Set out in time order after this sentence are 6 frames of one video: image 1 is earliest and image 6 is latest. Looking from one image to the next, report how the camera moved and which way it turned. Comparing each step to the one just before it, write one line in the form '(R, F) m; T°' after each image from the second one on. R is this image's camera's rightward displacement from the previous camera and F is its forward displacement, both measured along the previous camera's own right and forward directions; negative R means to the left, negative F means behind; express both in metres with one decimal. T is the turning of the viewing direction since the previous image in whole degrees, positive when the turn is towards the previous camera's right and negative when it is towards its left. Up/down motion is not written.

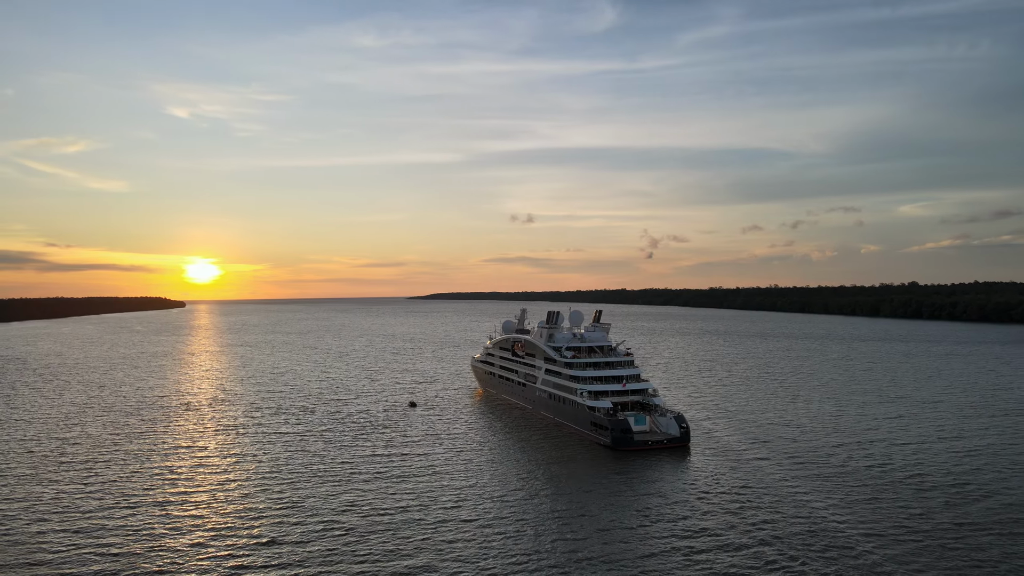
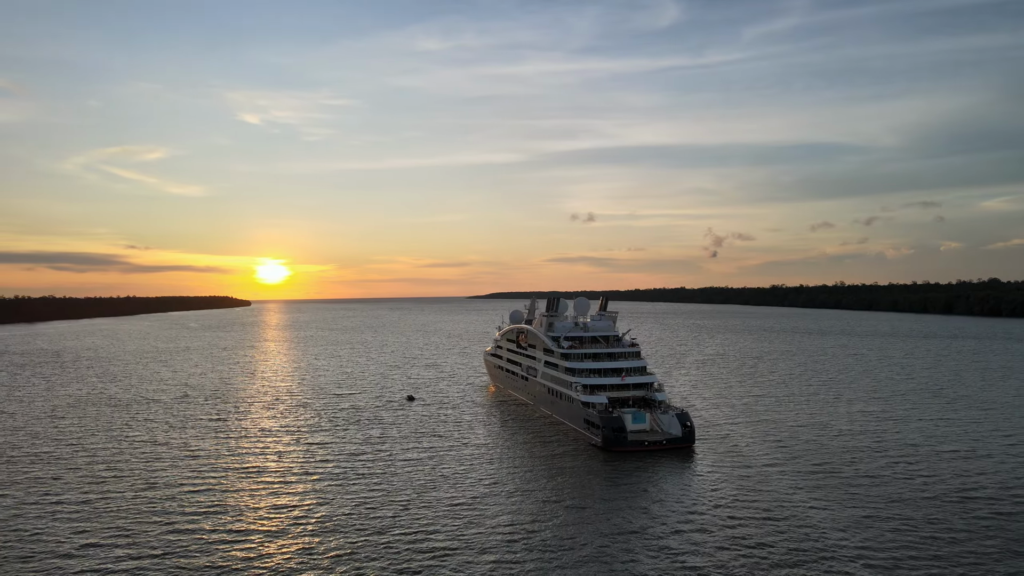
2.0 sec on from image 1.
(+5.9, +6.0) m; -5°
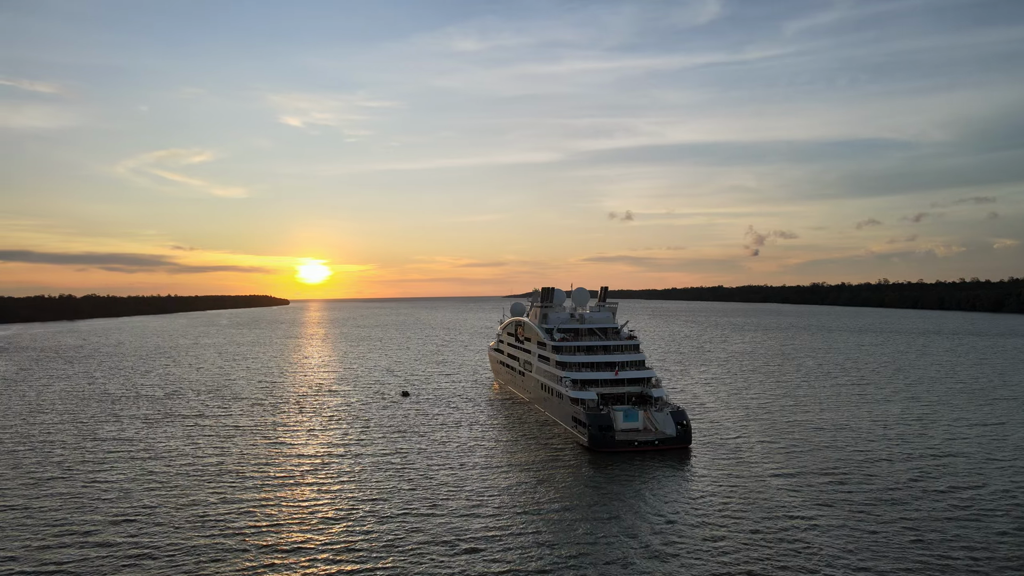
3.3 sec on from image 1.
(+4.0, +3.8) m; -3°
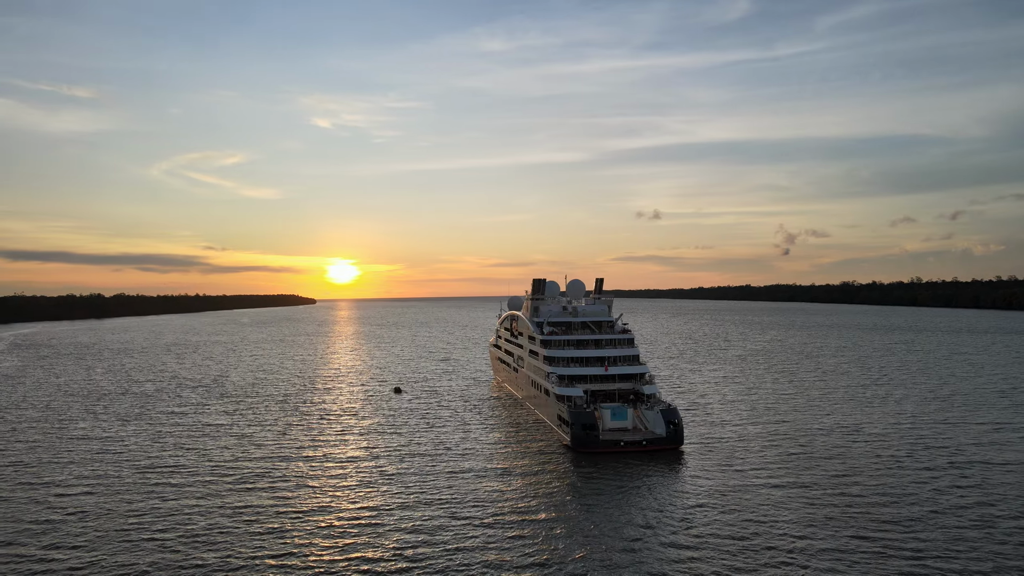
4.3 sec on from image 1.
(+3.2, +3.0) m; -2°
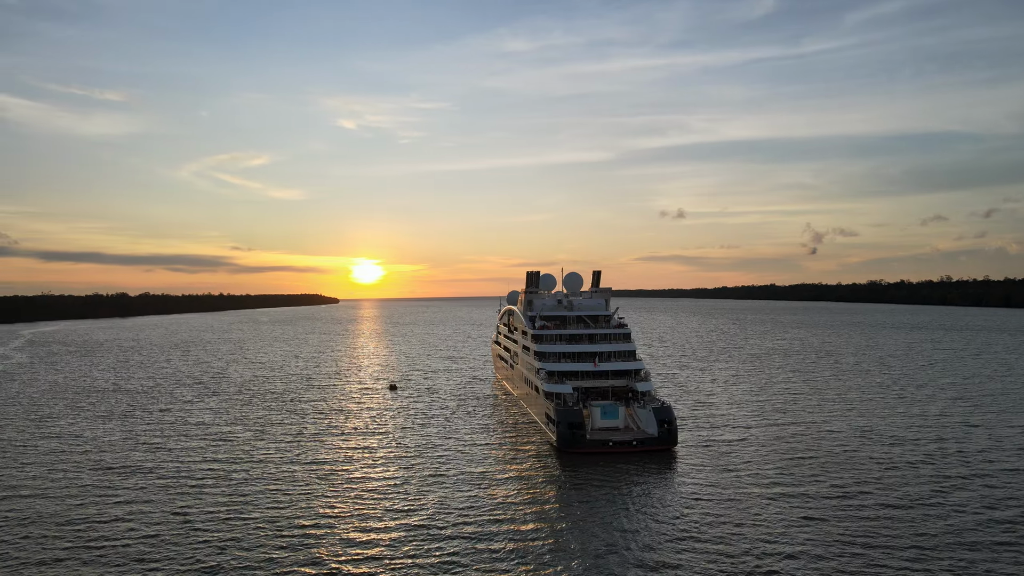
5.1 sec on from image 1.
(+2.5, +2.3) m; -2°
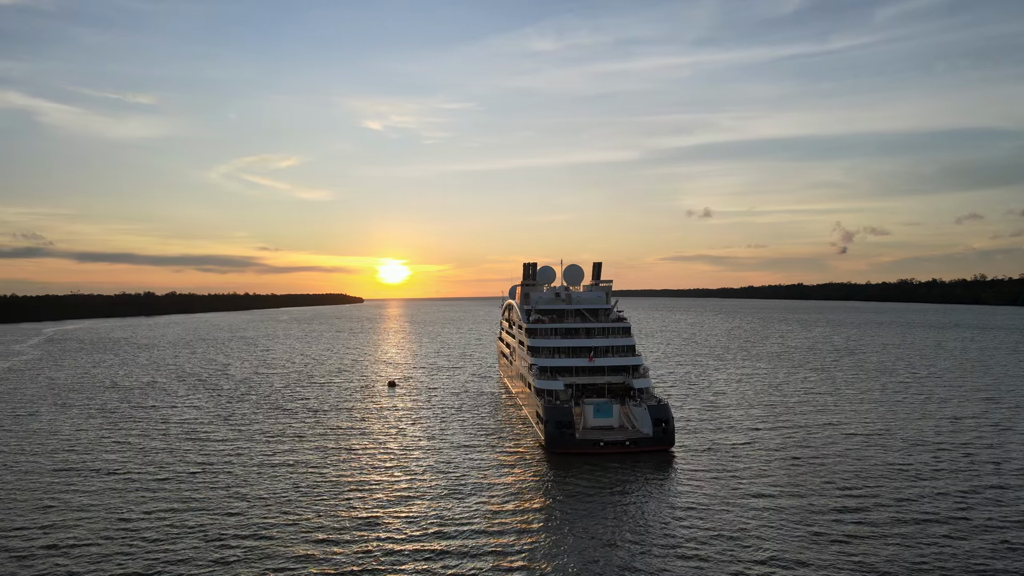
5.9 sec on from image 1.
(+2.3, +2.5) m; -2°
